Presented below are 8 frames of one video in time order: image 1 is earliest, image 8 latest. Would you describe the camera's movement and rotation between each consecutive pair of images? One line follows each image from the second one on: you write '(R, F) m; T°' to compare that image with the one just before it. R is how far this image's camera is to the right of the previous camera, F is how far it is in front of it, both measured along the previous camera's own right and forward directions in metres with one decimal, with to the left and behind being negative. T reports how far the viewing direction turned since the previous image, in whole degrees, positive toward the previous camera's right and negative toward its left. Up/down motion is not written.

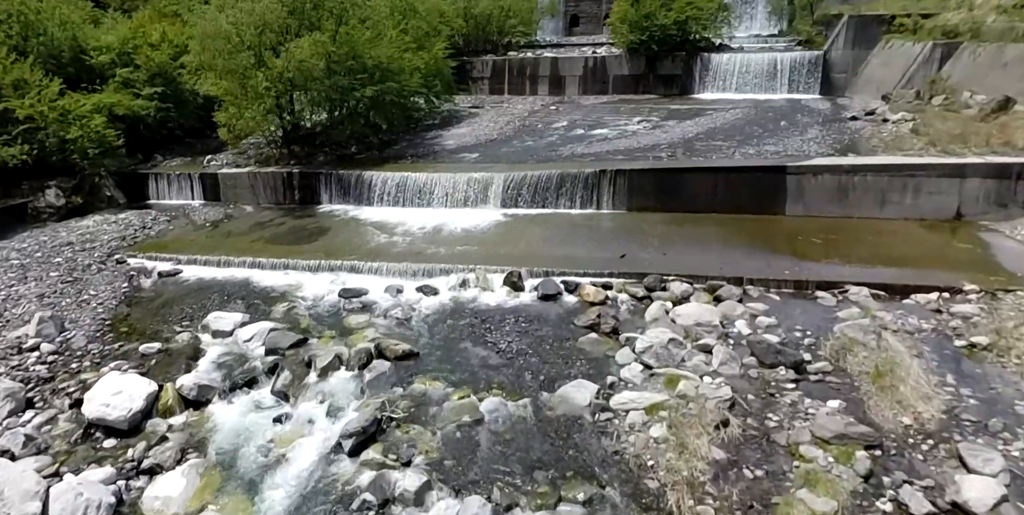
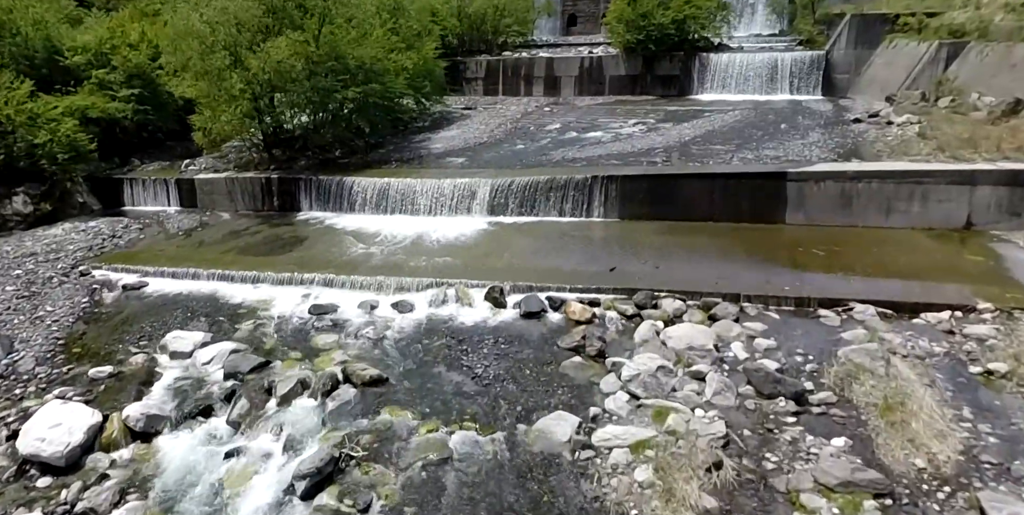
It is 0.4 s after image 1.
(+0.2, +0.4) m; 0°
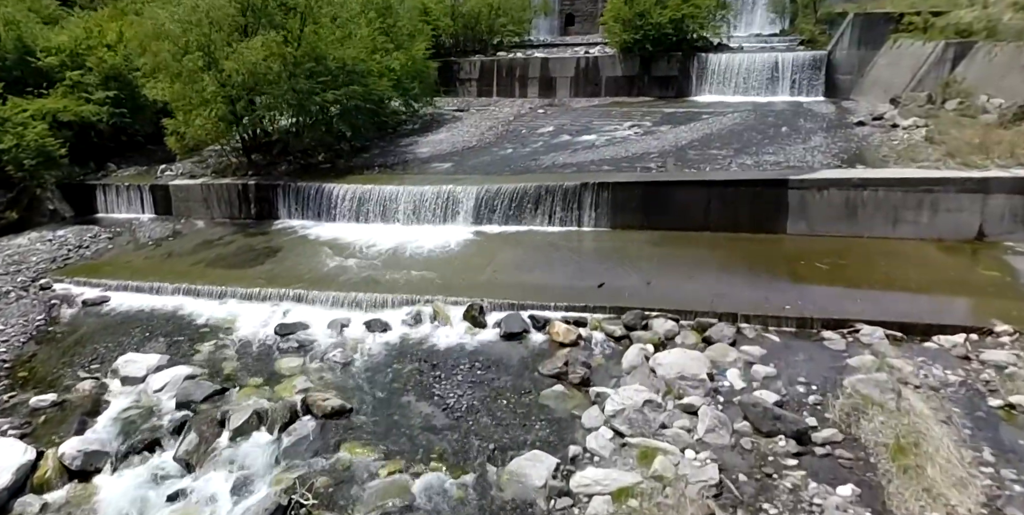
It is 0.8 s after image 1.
(+0.2, +0.4) m; 0°
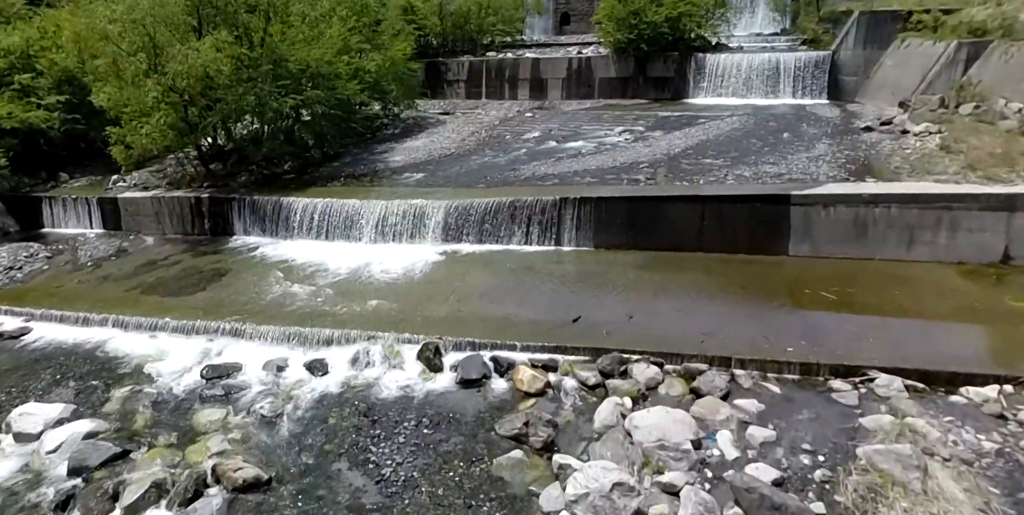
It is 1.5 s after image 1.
(+0.3, +0.7) m; 0°
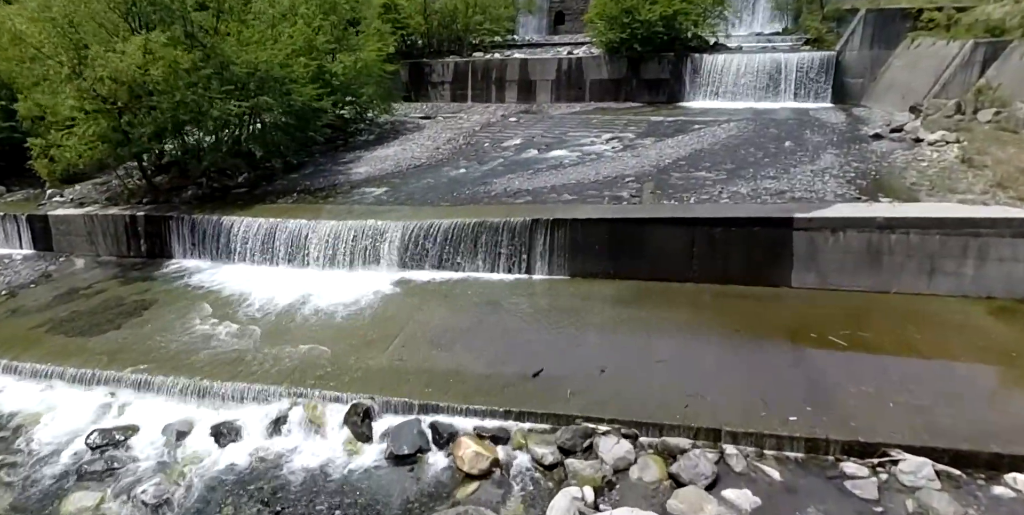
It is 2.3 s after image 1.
(+0.4, +0.8) m; 0°
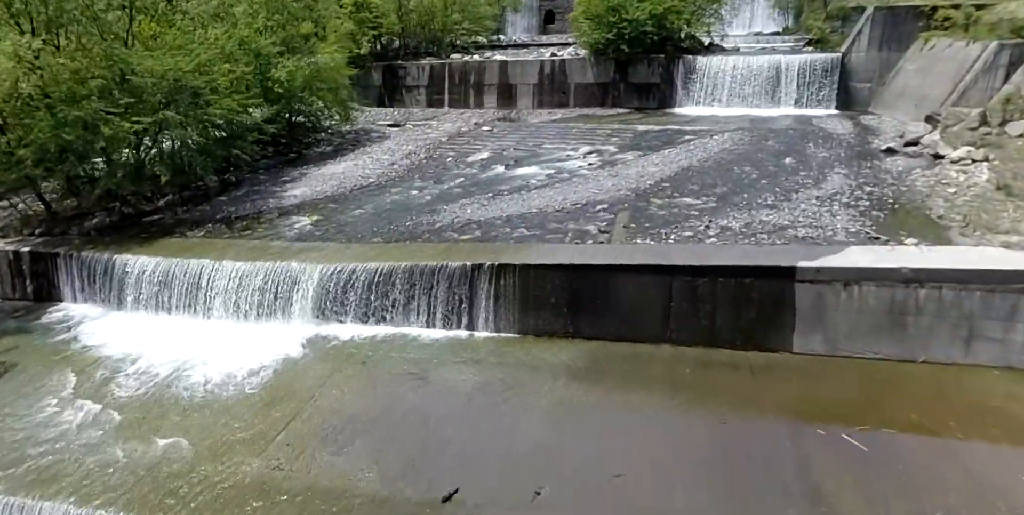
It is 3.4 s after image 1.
(+0.5, +1.1) m; 0°
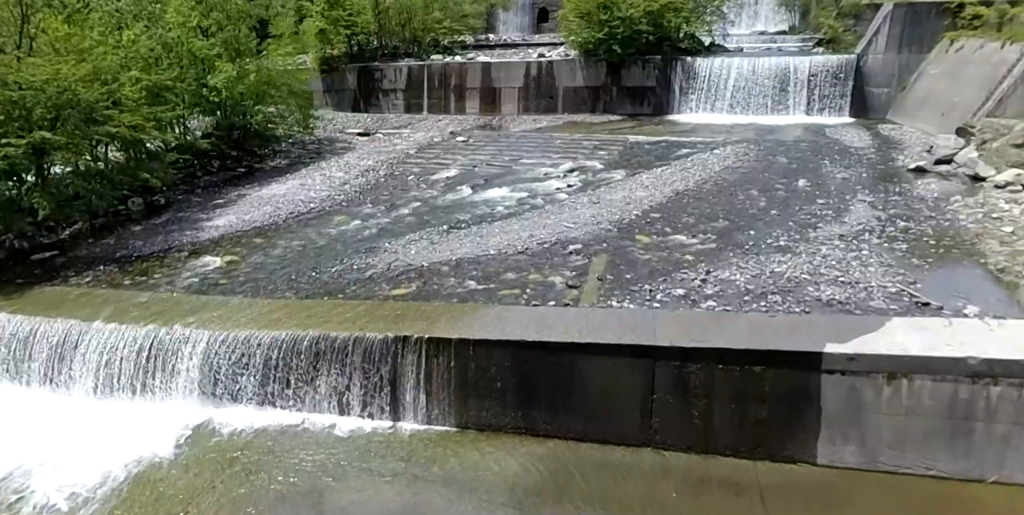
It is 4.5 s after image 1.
(+0.4, +1.1) m; 0°
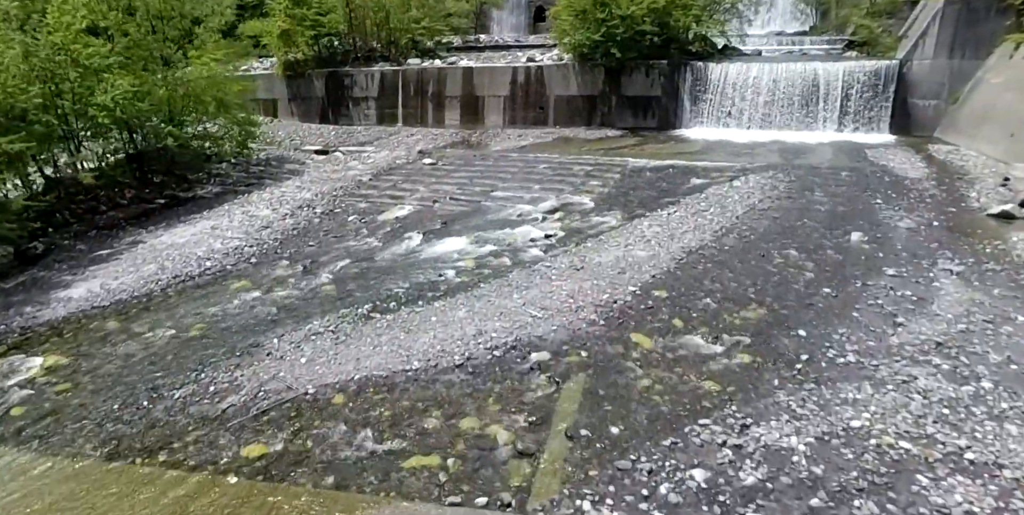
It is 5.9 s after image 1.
(+0.4, +1.6) m; -1°
